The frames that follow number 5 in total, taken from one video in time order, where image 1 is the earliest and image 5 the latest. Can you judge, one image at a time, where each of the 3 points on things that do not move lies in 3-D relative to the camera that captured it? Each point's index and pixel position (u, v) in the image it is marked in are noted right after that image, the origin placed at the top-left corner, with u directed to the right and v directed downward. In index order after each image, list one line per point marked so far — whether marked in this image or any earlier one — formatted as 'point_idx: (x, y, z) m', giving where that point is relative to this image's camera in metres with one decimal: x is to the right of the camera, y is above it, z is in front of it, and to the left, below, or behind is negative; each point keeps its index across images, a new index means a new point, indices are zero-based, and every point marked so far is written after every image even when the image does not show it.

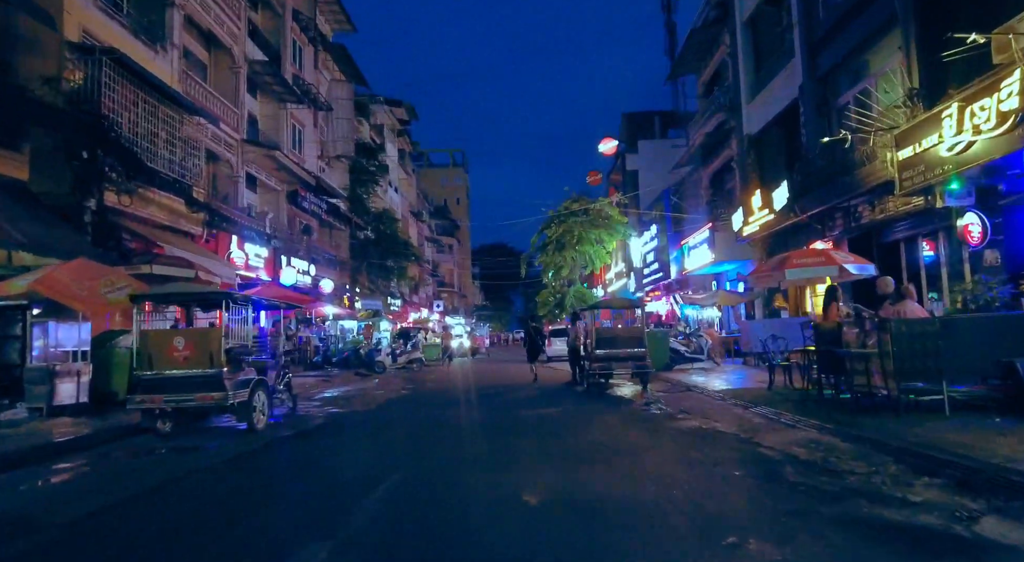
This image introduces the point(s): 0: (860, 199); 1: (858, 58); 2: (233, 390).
0: (+8.7, +2.0, +16.7) m
1: (+8.9, +5.7, +17.3) m
2: (-3.7, -1.4, +8.9) m
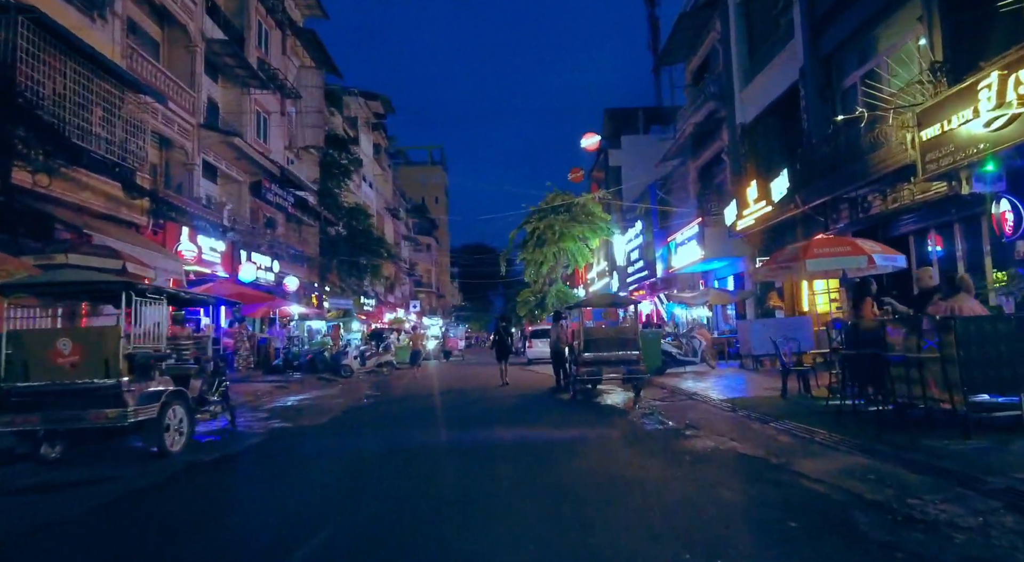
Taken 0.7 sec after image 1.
0: (+8.2, +2.1, +15.3) m
1: (+8.4, +5.8, +15.8) m
2: (-3.9, -1.3, +7.1) m
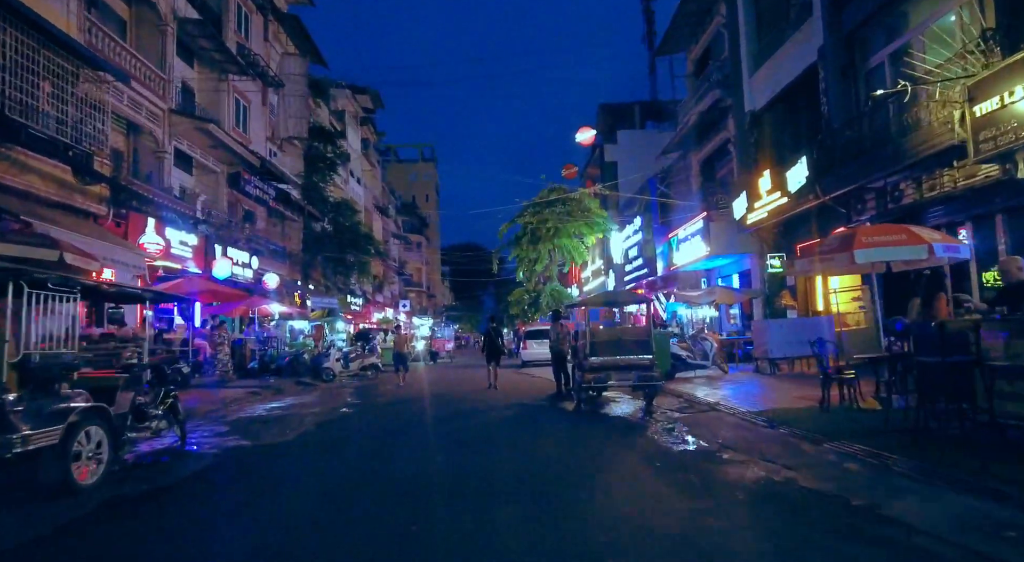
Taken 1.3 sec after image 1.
0: (+8.1, +2.2, +13.9) m
1: (+8.3, +5.9, +14.5) m
2: (-3.9, -1.2, +5.5) m
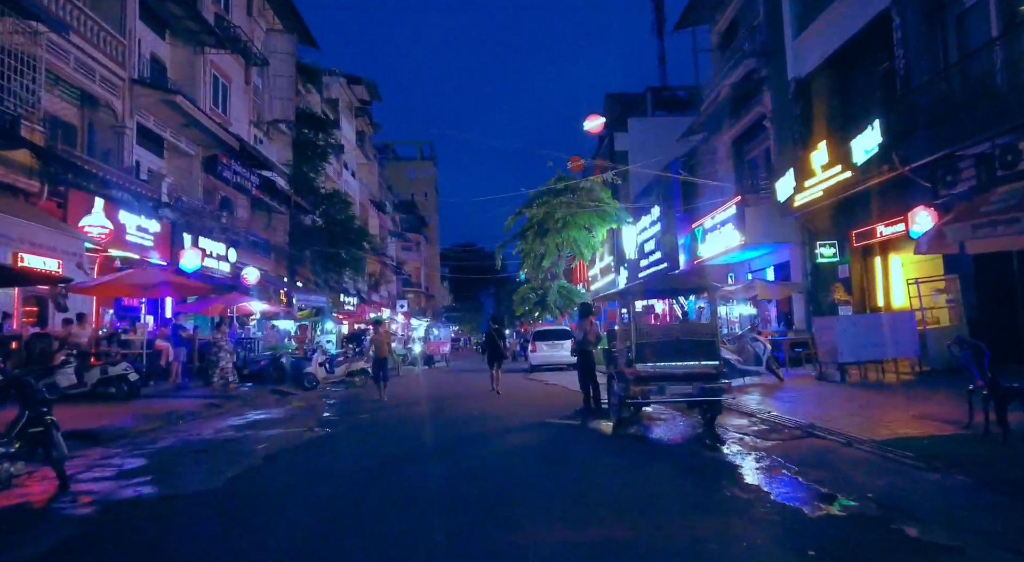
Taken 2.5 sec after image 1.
0: (+8.4, +2.4, +11.1) m
1: (+8.6, +6.1, +11.7) m
2: (-3.6, -0.9, +2.7) m
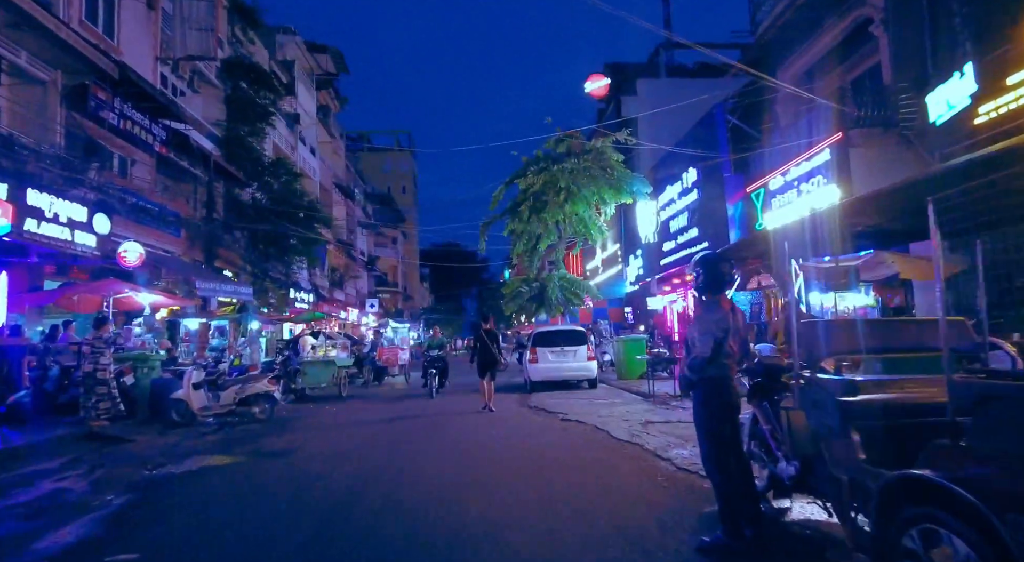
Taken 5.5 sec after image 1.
0: (+8.5, +3.0, +4.1) m
1: (+8.7, +6.7, +4.7) m
2: (-3.3, -0.3, -4.7) m
